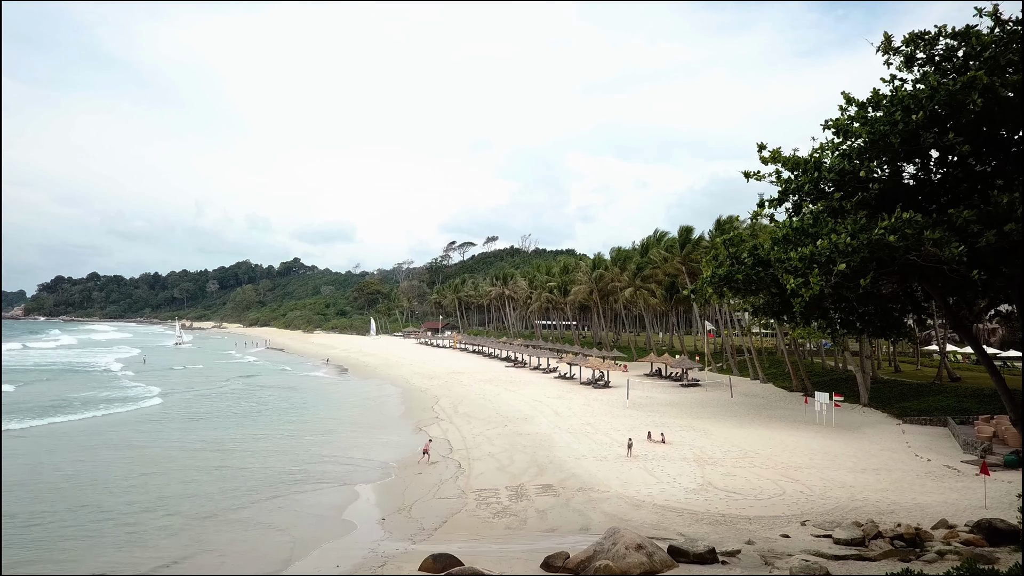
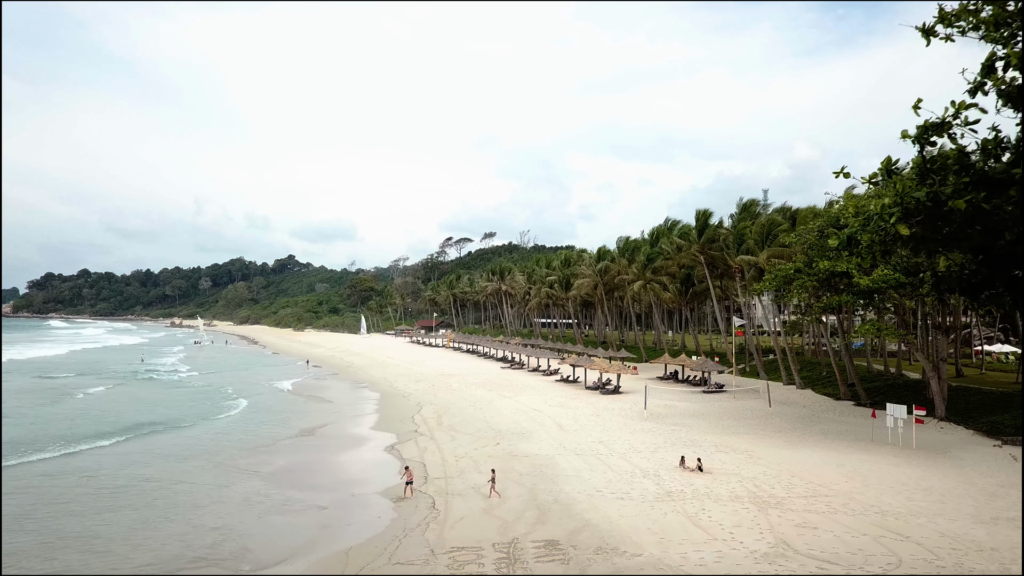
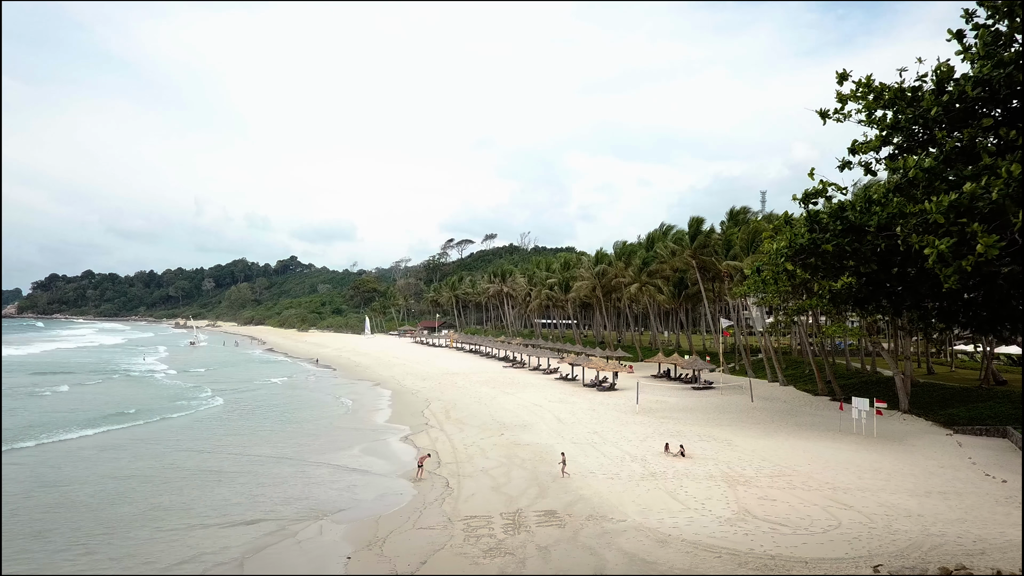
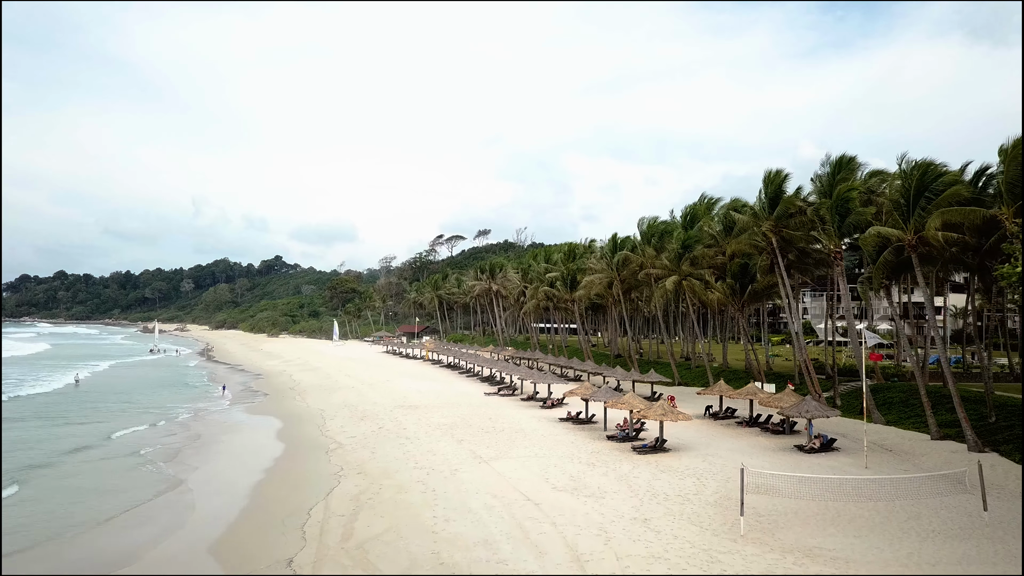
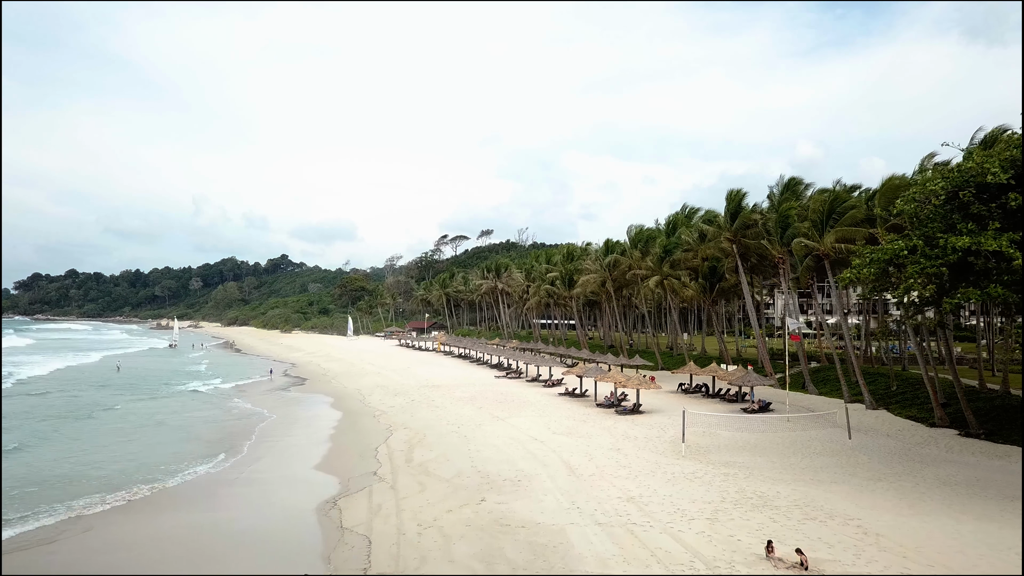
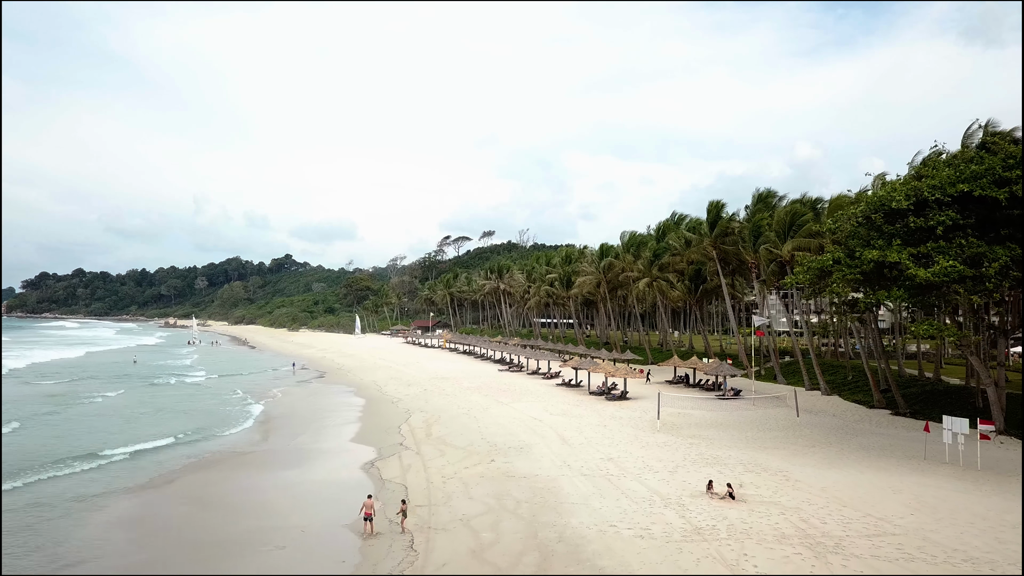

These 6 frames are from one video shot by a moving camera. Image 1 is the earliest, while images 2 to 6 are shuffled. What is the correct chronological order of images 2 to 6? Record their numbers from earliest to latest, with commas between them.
3, 2, 6, 5, 4
